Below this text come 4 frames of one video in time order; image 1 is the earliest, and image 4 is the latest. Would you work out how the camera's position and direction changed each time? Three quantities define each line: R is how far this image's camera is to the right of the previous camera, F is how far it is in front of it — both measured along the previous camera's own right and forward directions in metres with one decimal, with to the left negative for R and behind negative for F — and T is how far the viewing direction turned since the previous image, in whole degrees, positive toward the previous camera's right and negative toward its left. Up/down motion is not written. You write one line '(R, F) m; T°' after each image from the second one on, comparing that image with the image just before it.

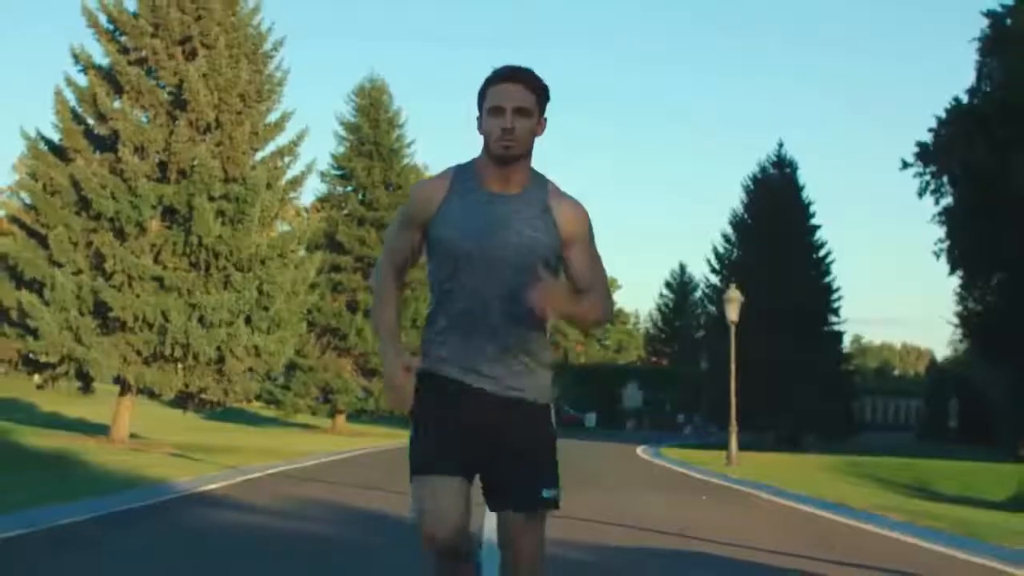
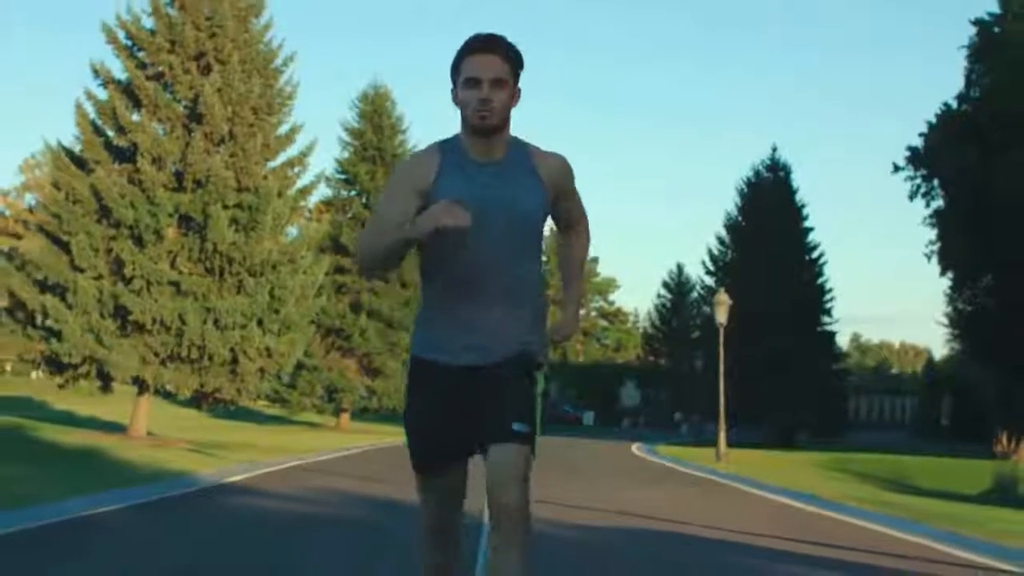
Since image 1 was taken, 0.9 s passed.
(0.0, -0.9) m; 0°
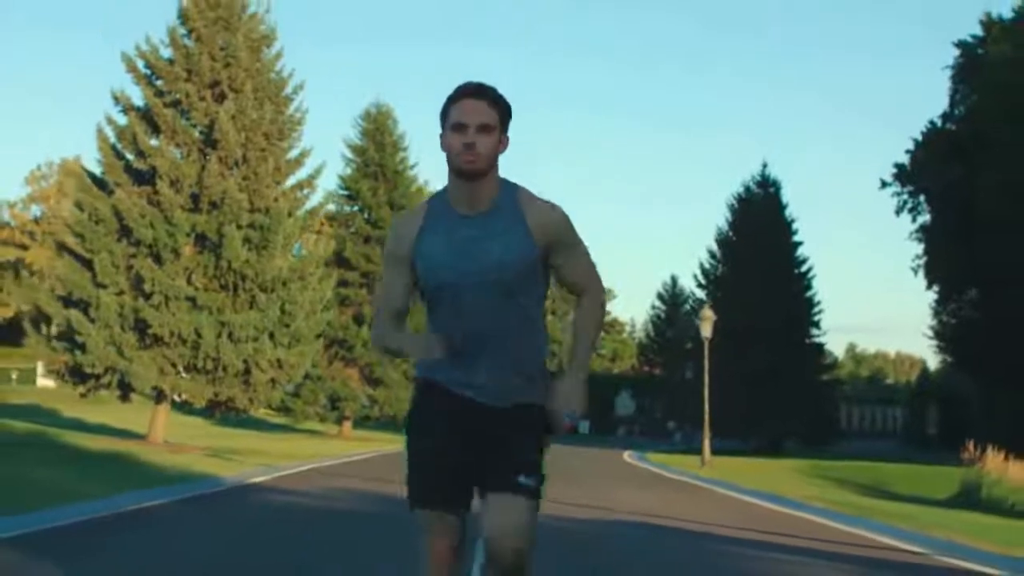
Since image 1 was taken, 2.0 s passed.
(0.0, -1.2) m; 0°
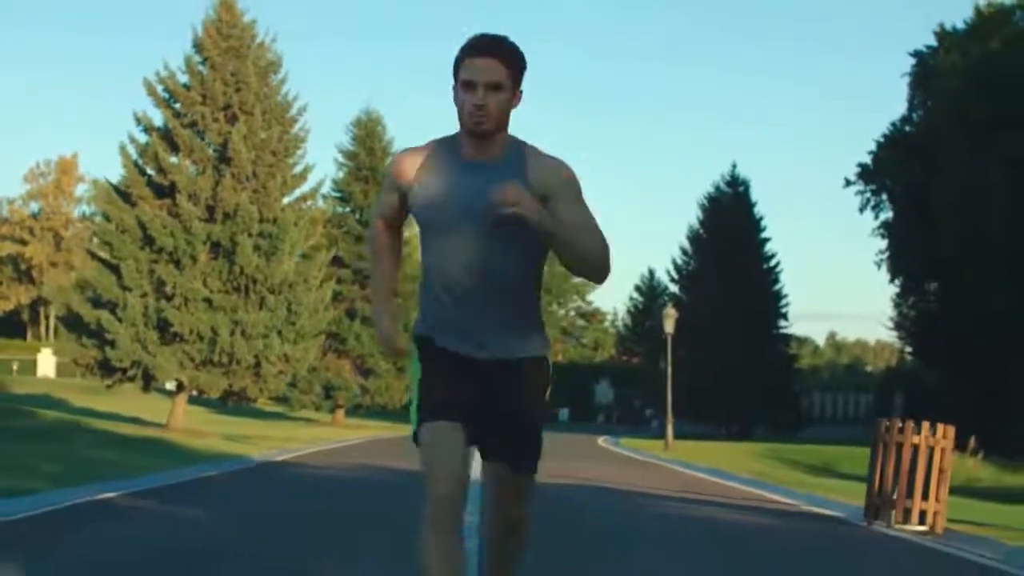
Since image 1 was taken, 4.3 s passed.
(0.0, -2.3) m; +1°
